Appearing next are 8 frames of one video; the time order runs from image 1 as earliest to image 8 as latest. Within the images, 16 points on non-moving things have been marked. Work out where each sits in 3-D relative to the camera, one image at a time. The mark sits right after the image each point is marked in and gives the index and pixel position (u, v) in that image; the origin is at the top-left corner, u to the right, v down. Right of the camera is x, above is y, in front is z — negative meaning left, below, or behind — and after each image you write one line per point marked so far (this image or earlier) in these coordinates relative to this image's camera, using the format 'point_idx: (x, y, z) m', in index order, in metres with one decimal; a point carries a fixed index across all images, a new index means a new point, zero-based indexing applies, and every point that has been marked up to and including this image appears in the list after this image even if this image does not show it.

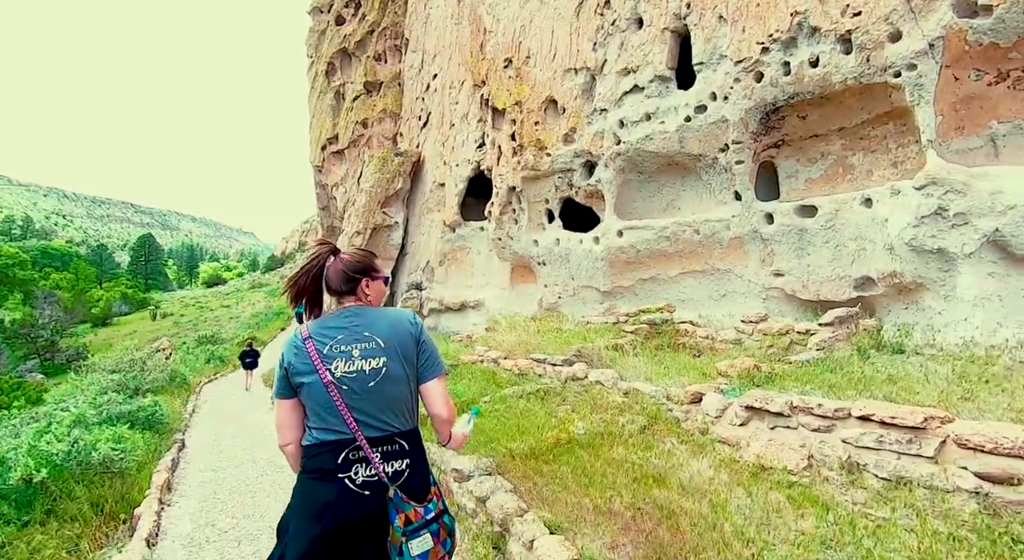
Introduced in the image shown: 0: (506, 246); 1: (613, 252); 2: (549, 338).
0: (-0.2, +1.1, +17.0) m
1: (+2.6, +0.7, +13.9) m
2: (+0.8, -1.2, +10.8) m
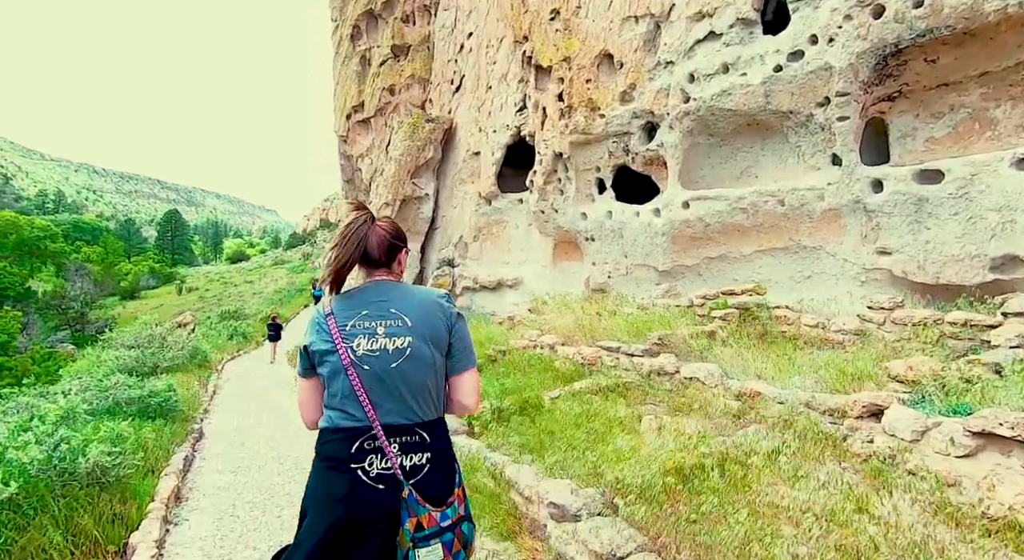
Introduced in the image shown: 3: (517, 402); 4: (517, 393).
0: (+1.0, +1.7, +15.5) m
1: (+3.8, +1.3, +12.3) m
2: (+1.8, -0.7, +9.3) m
3: (+0.1, -1.5, +6.6) m
4: (+0.1, -1.5, +7.1) m
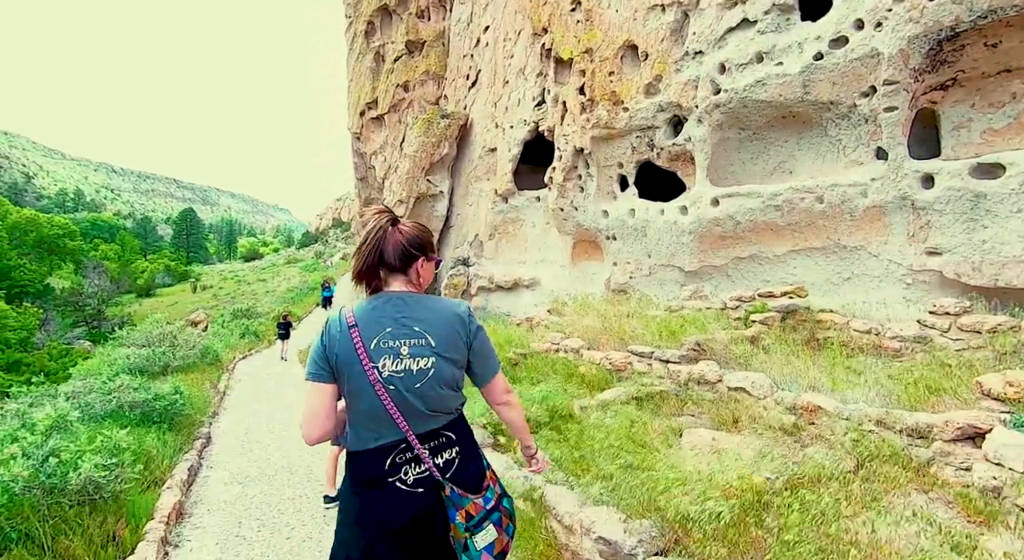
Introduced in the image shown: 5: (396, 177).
0: (+1.5, +1.7, +14.9) m
1: (+4.3, +1.2, +11.7) m
2: (+2.2, -0.8, +8.8) m
3: (+0.4, -1.5, +6.1) m
4: (+0.4, -1.5, +6.6) m
5: (-4.3, +3.8, +19.8) m
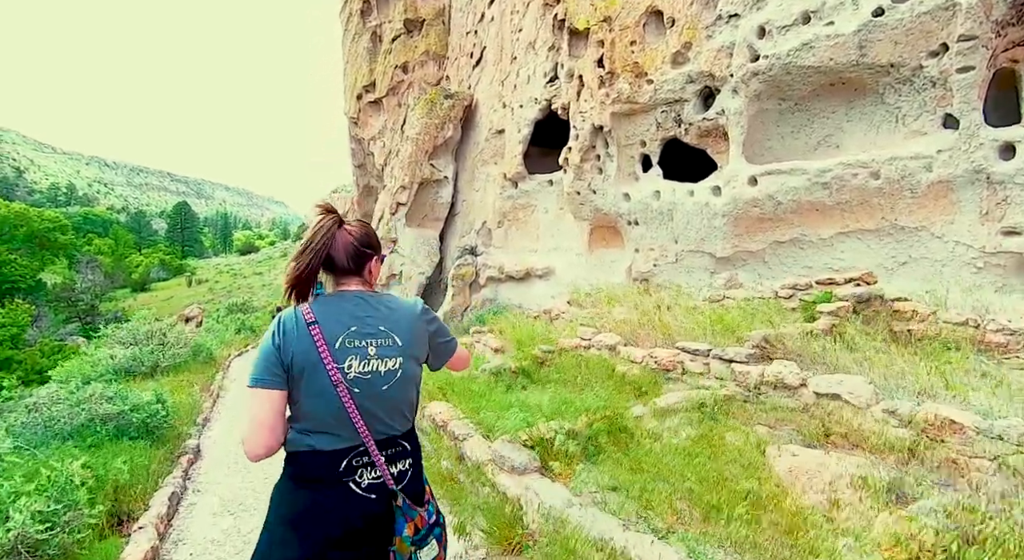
0: (+1.9, +2.0, +13.9) m
1: (+4.6, +1.5, +10.7) m
2: (+2.6, -0.6, +7.8) m
3: (+0.8, -1.4, +5.1) m
4: (+0.8, -1.3, +5.6) m
5: (-4.0, +4.2, +18.7) m
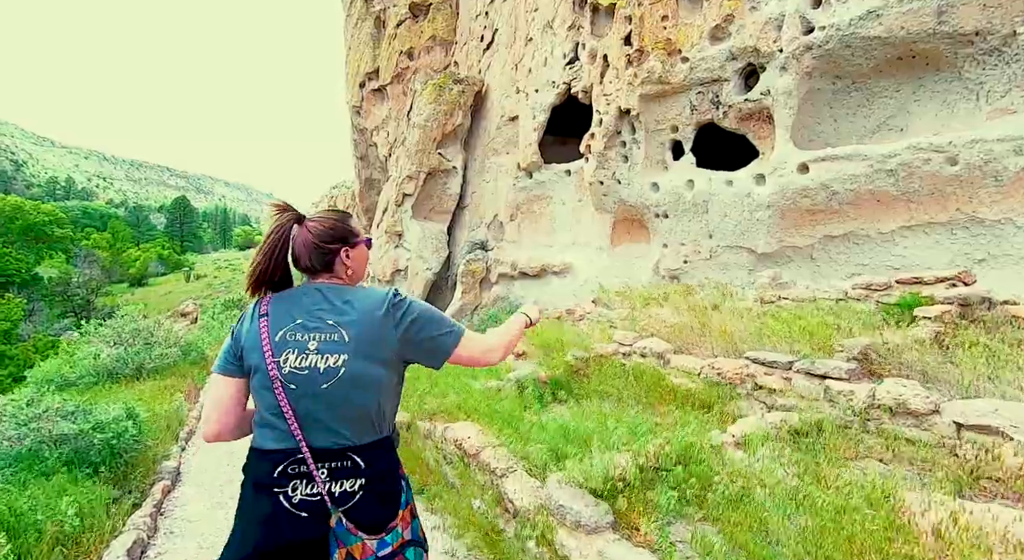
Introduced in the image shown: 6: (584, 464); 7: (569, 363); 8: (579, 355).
0: (+2.3, +2.1, +12.8) m
1: (+5.0, +1.5, +9.6) m
2: (+3.0, -0.5, +6.7) m
3: (+1.2, -1.3, +4.1) m
4: (+1.2, -1.3, +4.5) m
5: (-3.6, +4.3, +17.6) m
6: (+0.5, -1.4, +3.8) m
7: (+0.8, -1.1, +7.2) m
8: (+0.9, -1.1, +7.5) m
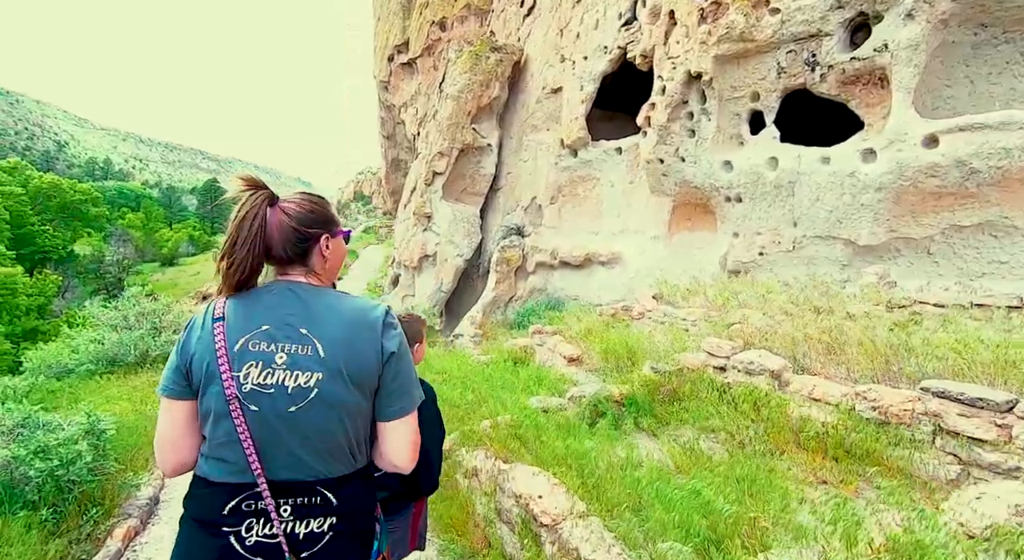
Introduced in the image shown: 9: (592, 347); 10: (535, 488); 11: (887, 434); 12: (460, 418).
0: (+3.3, +2.3, +11.1) m
1: (+5.9, +1.6, +7.8) m
2: (+3.6, -0.5, +5.0) m
3: (+1.7, -1.3, +2.5) m
4: (+1.7, -1.3, +3.0) m
5: (-2.4, +4.7, +16.1) m
6: (+1.0, -1.3, +2.3) m
7: (+1.4, -1.0, +5.6) m
8: (+1.6, -1.0, +5.9) m
9: (+1.1, -1.0, +7.6) m
10: (+0.1, -1.4, +3.4) m
11: (+2.8, -1.1, +3.8) m
12: (-0.5, -1.4, +5.4) m
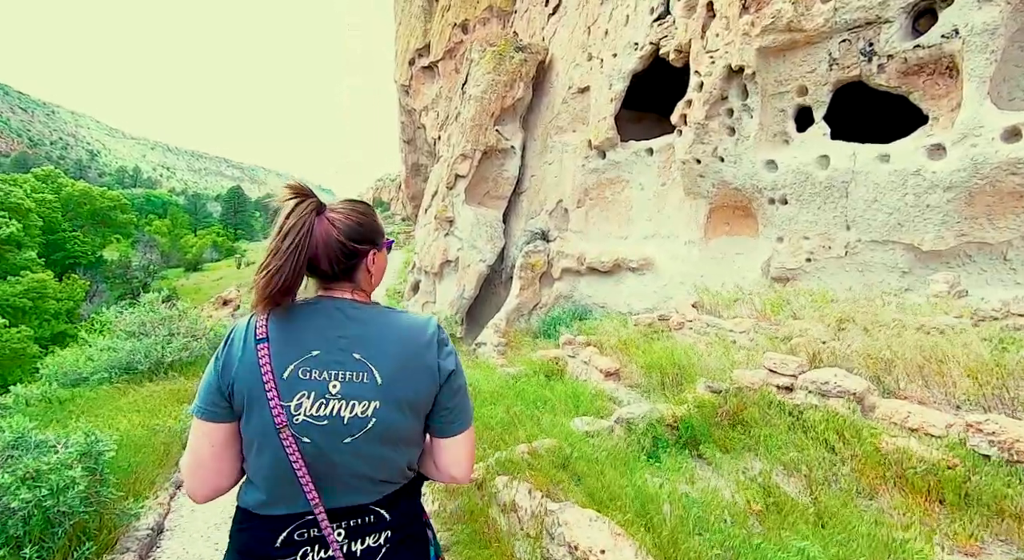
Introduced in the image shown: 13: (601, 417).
0: (+3.8, +2.1, +10.4) m
1: (+6.3, +1.4, +7.0) m
2: (+4.0, -0.6, +4.3) m
3: (+2.0, -1.4, +1.8) m
4: (+2.0, -1.3, +2.3) m
5: (-1.6, +4.5, +15.6) m
6: (+1.3, -1.4, +1.7) m
7: (+1.8, -1.1, +5.0) m
8: (+2.0, -1.0, +5.2) m
9: (+1.6, -1.1, +7.0) m
10: (+0.4, -1.4, +2.8) m
11: (+3.1, -1.2, +3.1) m
12: (-0.2, -1.5, +4.8) m
13: (+0.9, -1.3, +5.2) m
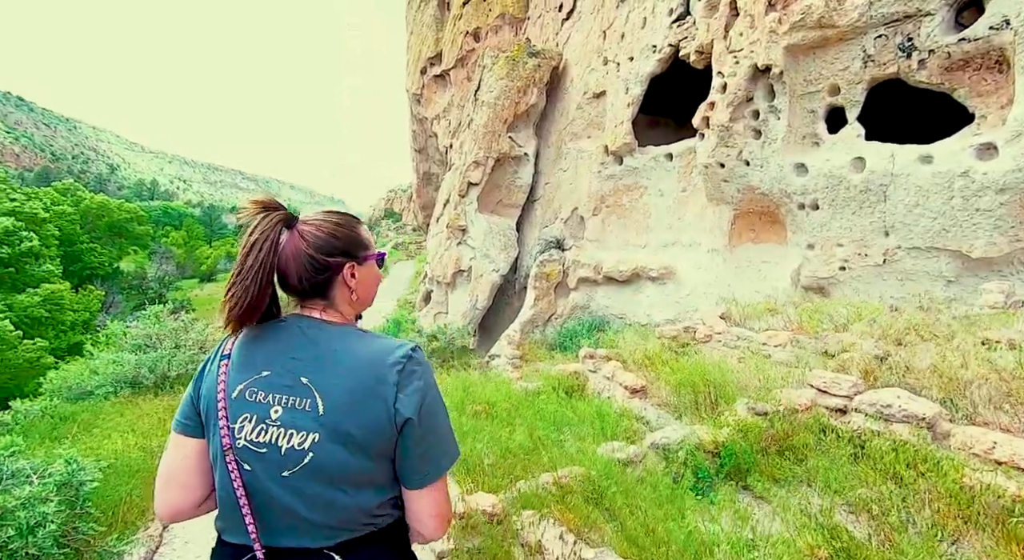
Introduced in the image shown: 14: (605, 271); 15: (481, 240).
0: (+4.1, +1.9, +9.9) m
1: (+6.5, +1.3, +6.5) m
2: (+4.1, -0.7, +3.8) m
3: (+2.1, -1.4, +1.3) m
4: (+2.1, -1.4, +1.8) m
5: (-1.3, +4.2, +15.3) m
6: (+1.4, -1.4, +1.2) m
7: (+2.0, -1.2, +4.5) m
8: (+2.2, -1.1, +4.7) m
9: (+1.8, -1.2, +6.5) m
10: (+0.6, -1.5, +2.4) m
11: (+3.2, -1.2, +2.6) m
12: (0.0, -1.6, +4.4) m
13: (+1.1, -1.4, +4.7) m
14: (+2.2, +0.2, +12.4) m
15: (-0.9, +1.1, +15.1) m
